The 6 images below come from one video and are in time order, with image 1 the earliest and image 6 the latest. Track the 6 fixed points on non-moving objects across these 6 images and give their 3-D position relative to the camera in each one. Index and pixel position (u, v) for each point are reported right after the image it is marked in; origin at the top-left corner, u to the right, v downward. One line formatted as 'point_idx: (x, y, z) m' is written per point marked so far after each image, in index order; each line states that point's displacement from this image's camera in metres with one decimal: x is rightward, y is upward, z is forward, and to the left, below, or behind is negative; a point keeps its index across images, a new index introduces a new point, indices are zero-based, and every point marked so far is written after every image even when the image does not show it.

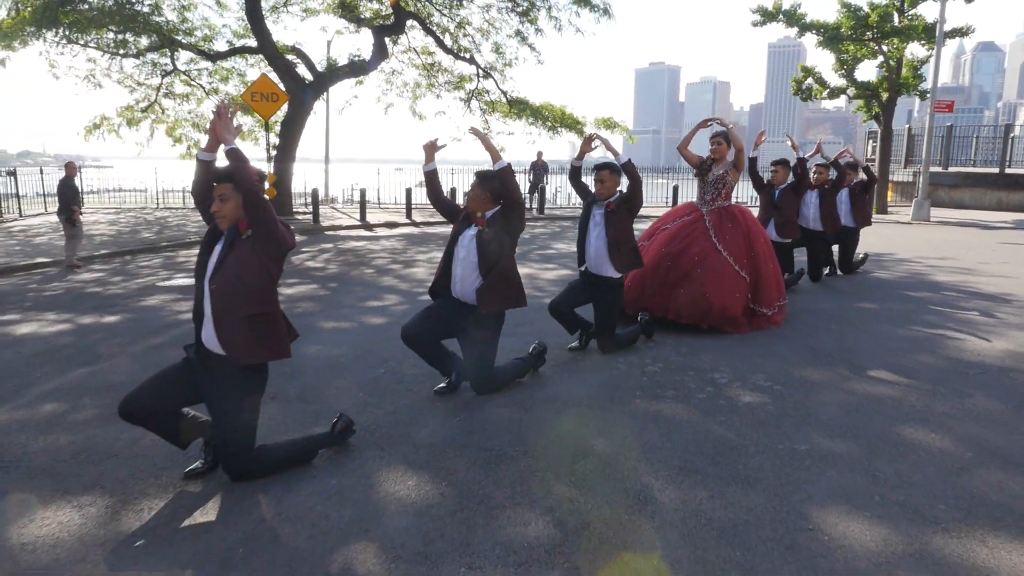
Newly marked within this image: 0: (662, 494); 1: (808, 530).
0: (+0.7, -0.9, +3.6) m
1: (+1.2, -1.0, +3.3) m
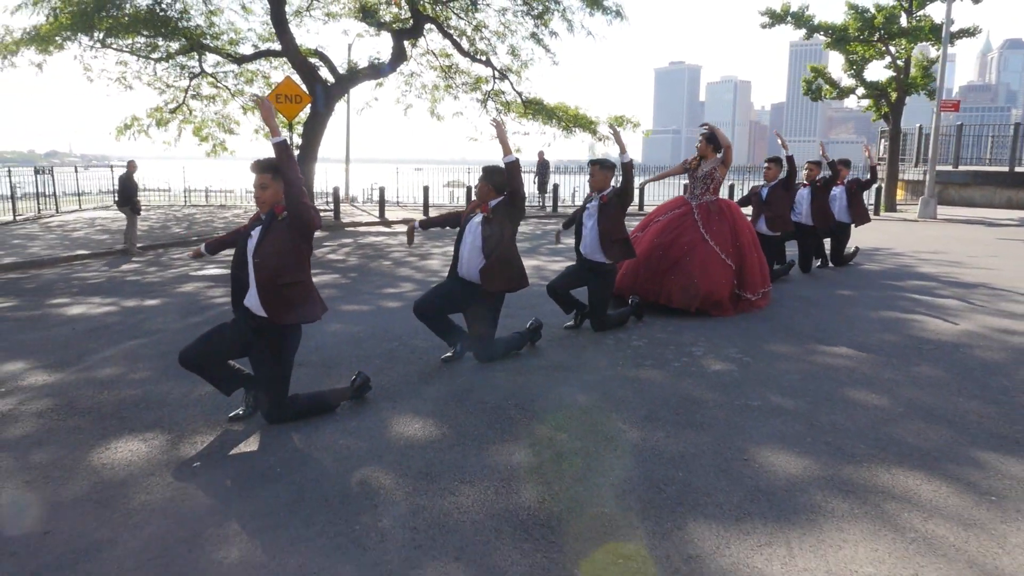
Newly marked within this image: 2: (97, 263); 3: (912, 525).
0: (+0.6, -0.8, +4.3) m
1: (+1.1, -0.9, +4.0) m
2: (-7.2, +0.4, +13.7) m
3: (+1.7, -1.0, +3.3) m
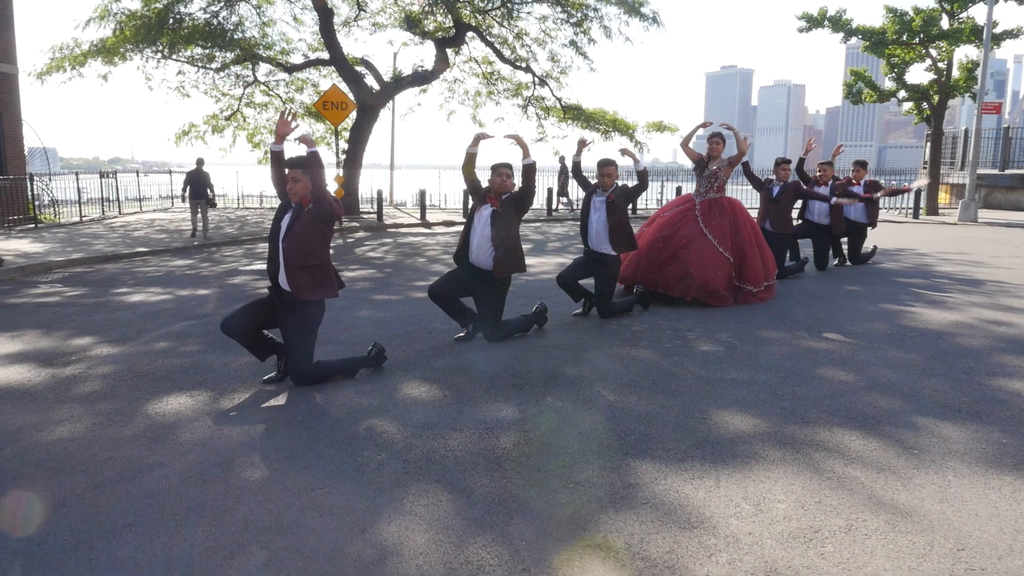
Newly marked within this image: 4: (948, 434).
0: (+0.6, -0.7, +4.9) m
1: (+1.1, -0.7, +4.5) m
2: (-6.6, +0.5, +14.7) m
3: (+1.5, -0.9, +3.8) m
4: (+2.4, -0.8, +4.4) m
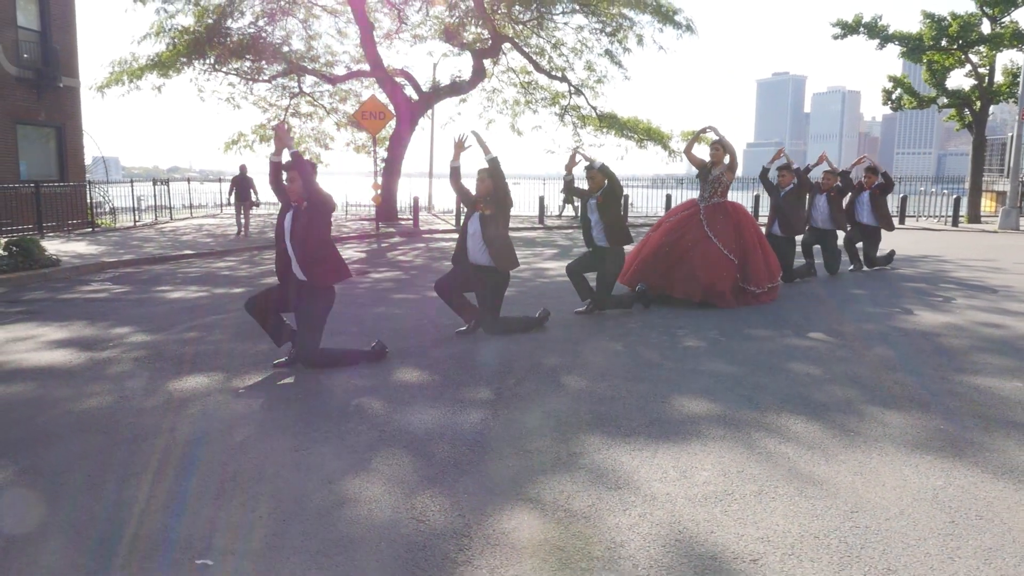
0: (+0.4, -0.6, +5.3) m
1: (+0.9, -0.7, +4.9) m
2: (-6.1, +0.5, +15.6) m
3: (+1.3, -0.8, +4.2) m
4: (+2.2, -0.8, +4.7) m
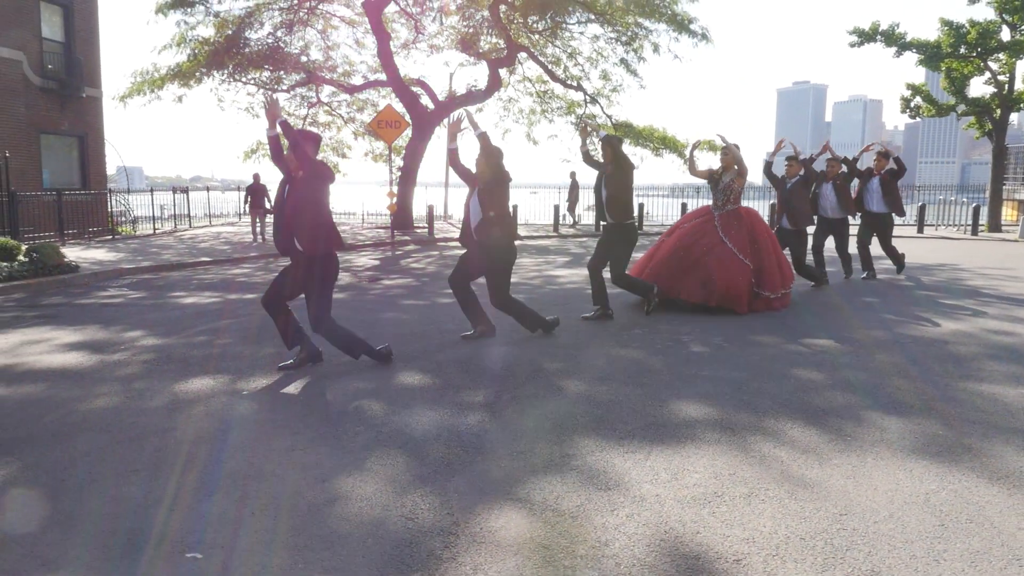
0: (+0.4, -0.7, +5.4) m
1: (+0.9, -0.7, +4.9) m
2: (-5.9, +0.4, +15.8) m
3: (+1.3, -0.8, +4.2) m
4: (+2.2, -0.8, +4.7) m
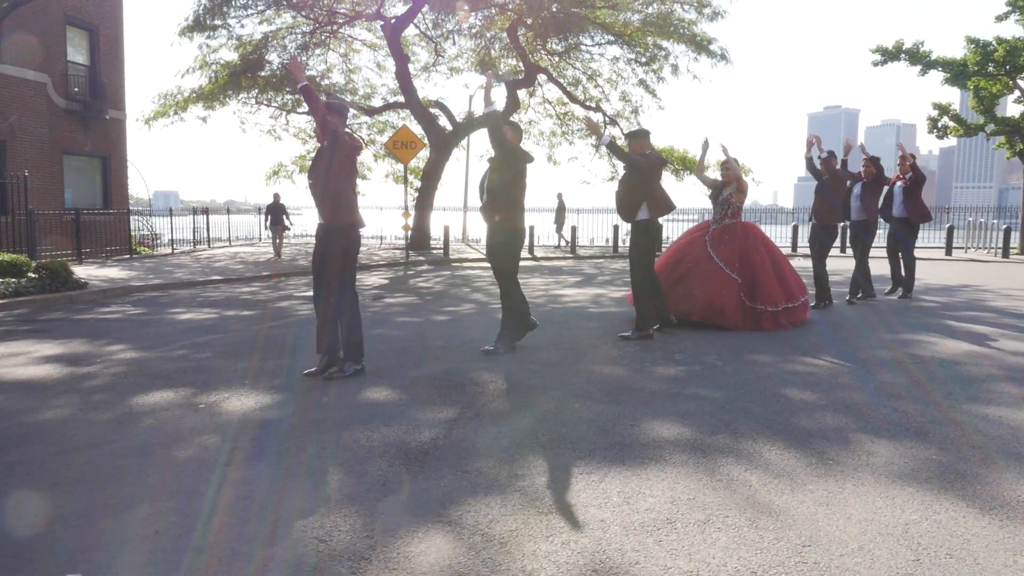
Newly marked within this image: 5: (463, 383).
0: (+0.2, -0.8, +5.1) m
1: (+0.7, -0.8, +4.6) m
2: (-5.7, 0.0, +15.7) m
3: (+1.1, -0.9, +3.8) m
4: (+2.0, -0.9, +4.3) m
5: (-0.3, -0.7, +5.8) m
